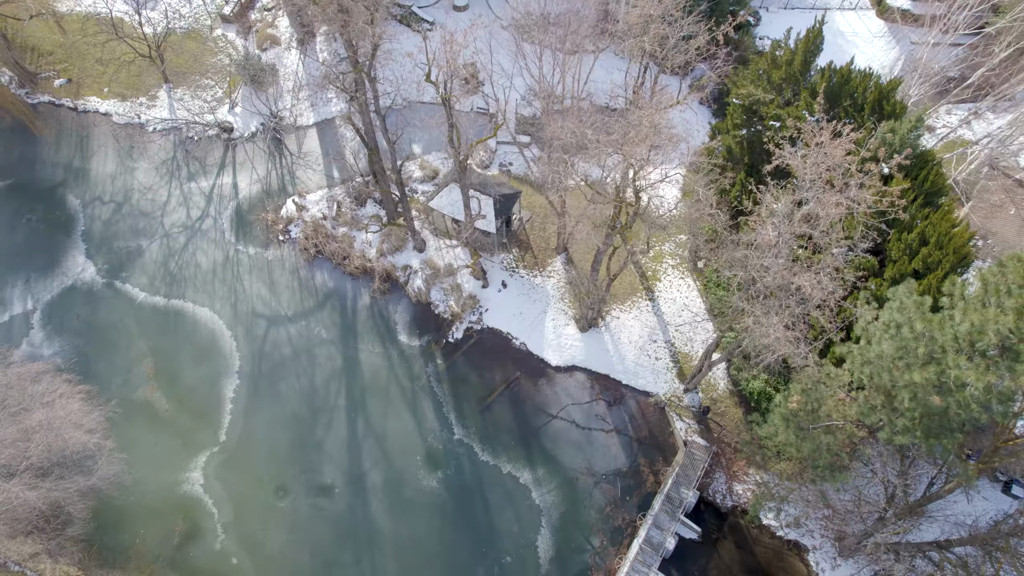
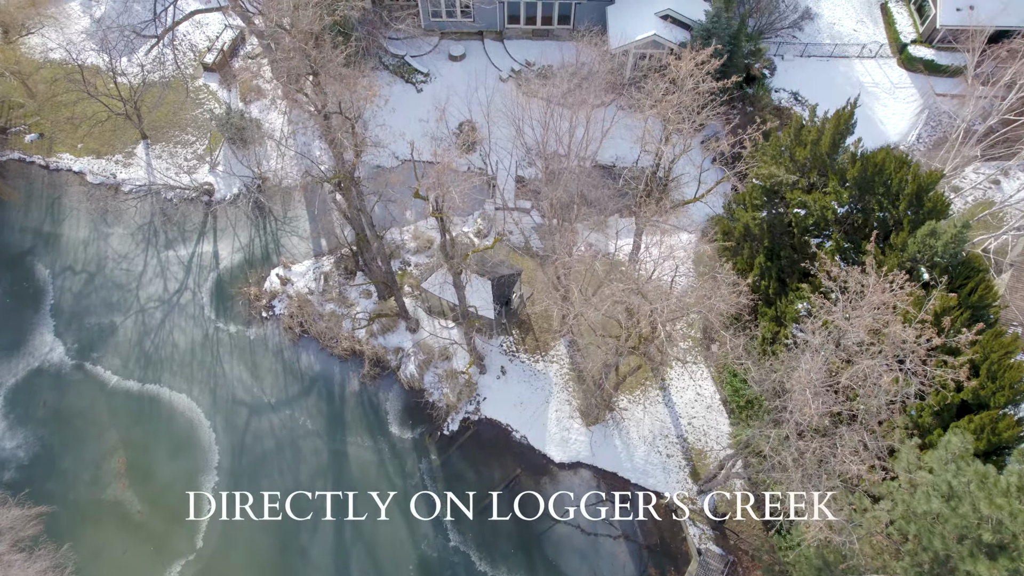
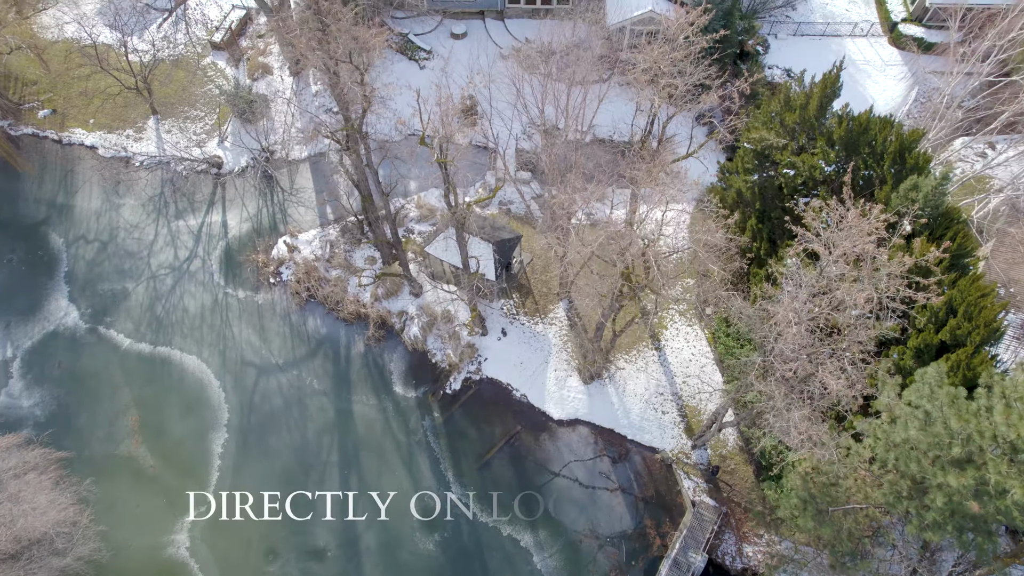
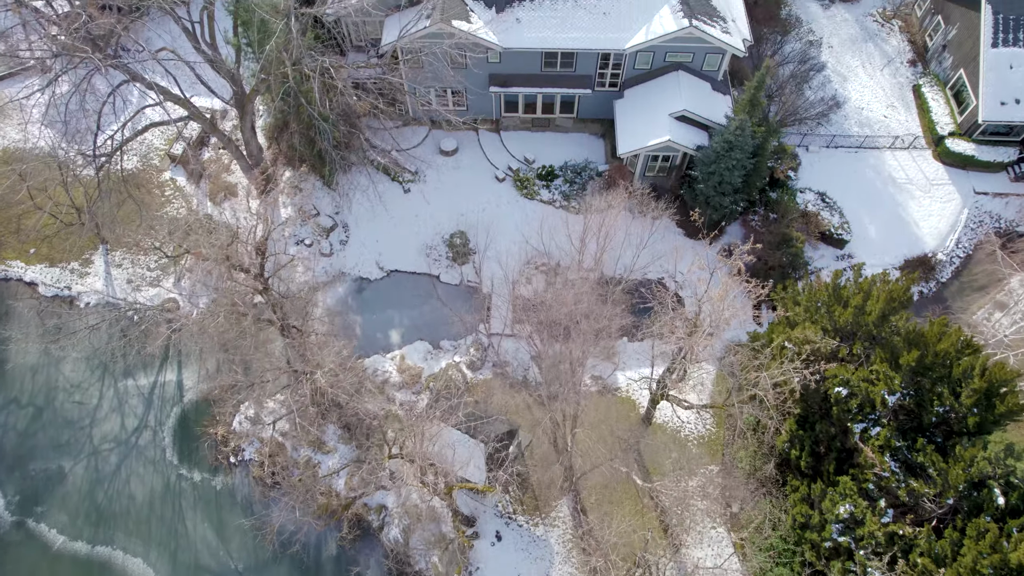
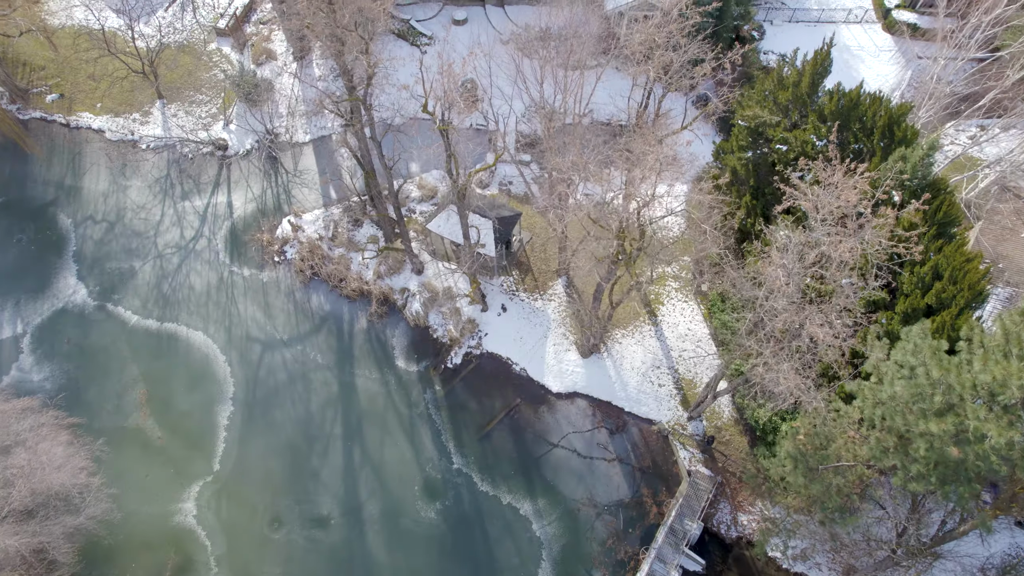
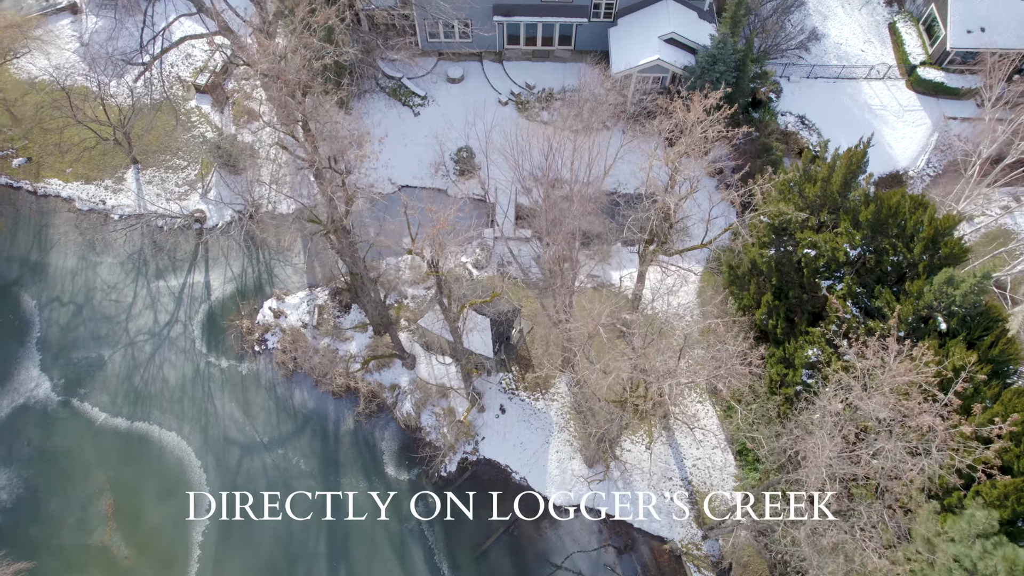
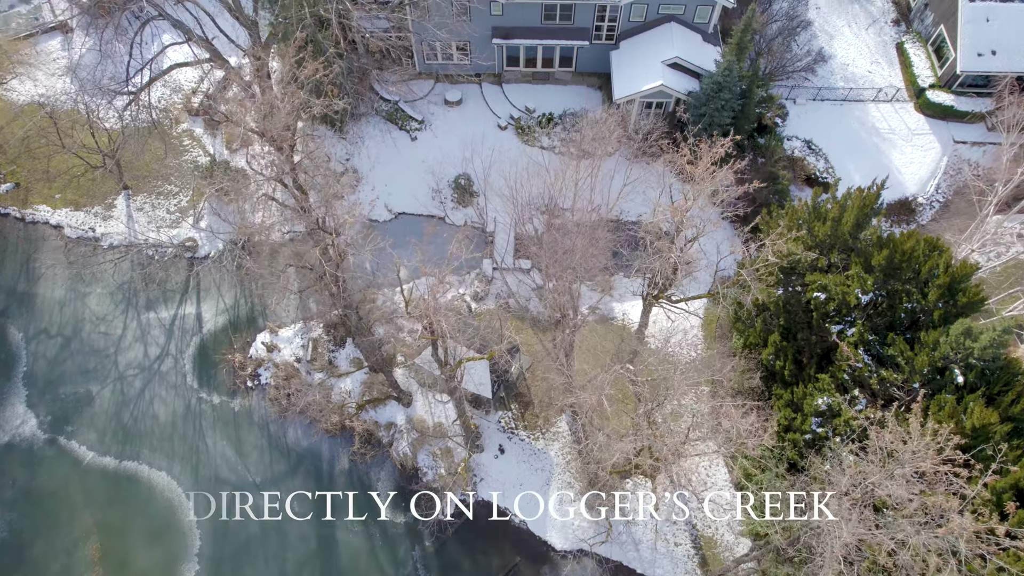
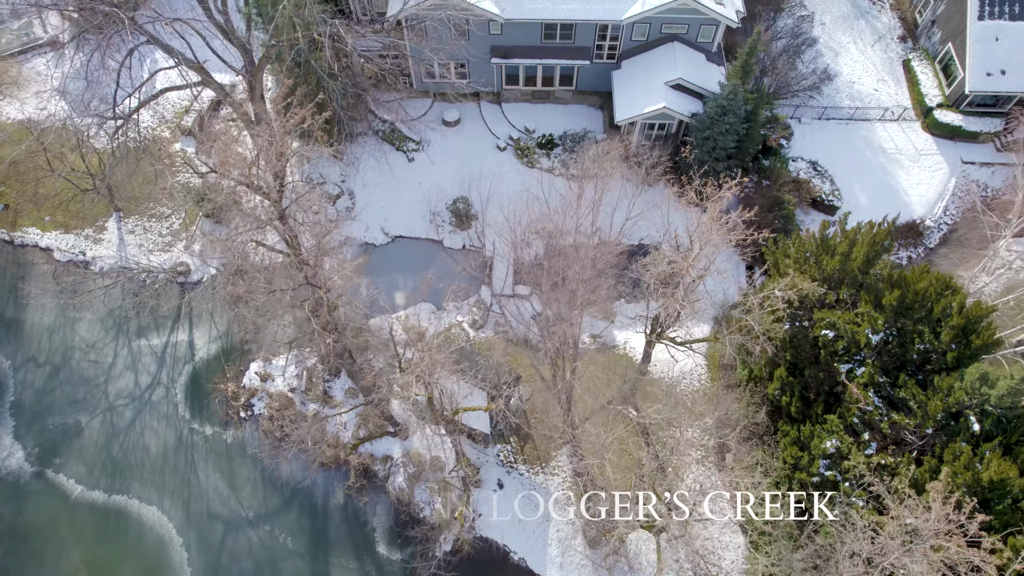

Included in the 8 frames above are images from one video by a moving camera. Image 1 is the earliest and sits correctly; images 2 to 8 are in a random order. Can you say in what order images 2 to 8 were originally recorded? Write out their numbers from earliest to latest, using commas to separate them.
5, 3, 2, 6, 7, 8, 4
